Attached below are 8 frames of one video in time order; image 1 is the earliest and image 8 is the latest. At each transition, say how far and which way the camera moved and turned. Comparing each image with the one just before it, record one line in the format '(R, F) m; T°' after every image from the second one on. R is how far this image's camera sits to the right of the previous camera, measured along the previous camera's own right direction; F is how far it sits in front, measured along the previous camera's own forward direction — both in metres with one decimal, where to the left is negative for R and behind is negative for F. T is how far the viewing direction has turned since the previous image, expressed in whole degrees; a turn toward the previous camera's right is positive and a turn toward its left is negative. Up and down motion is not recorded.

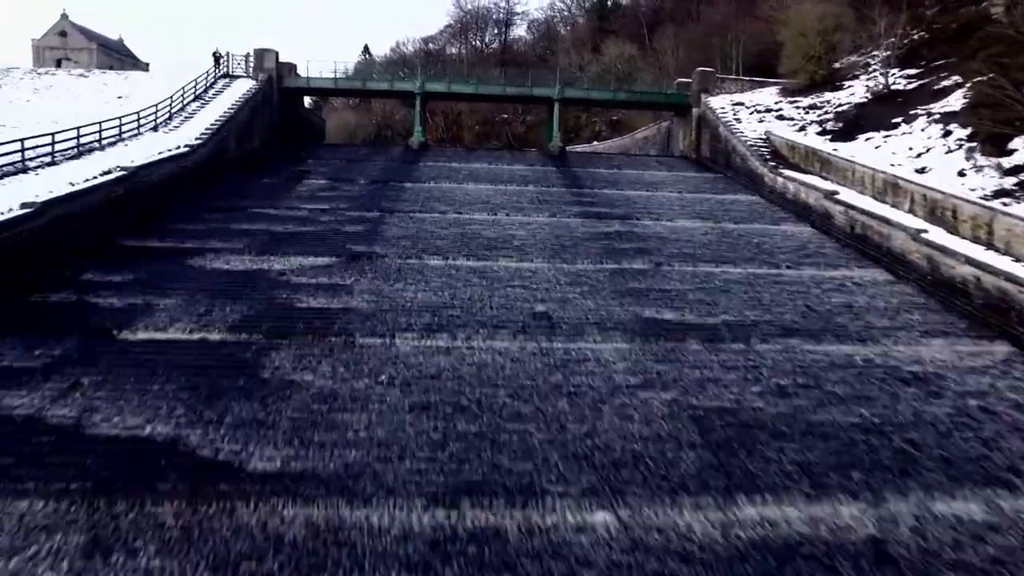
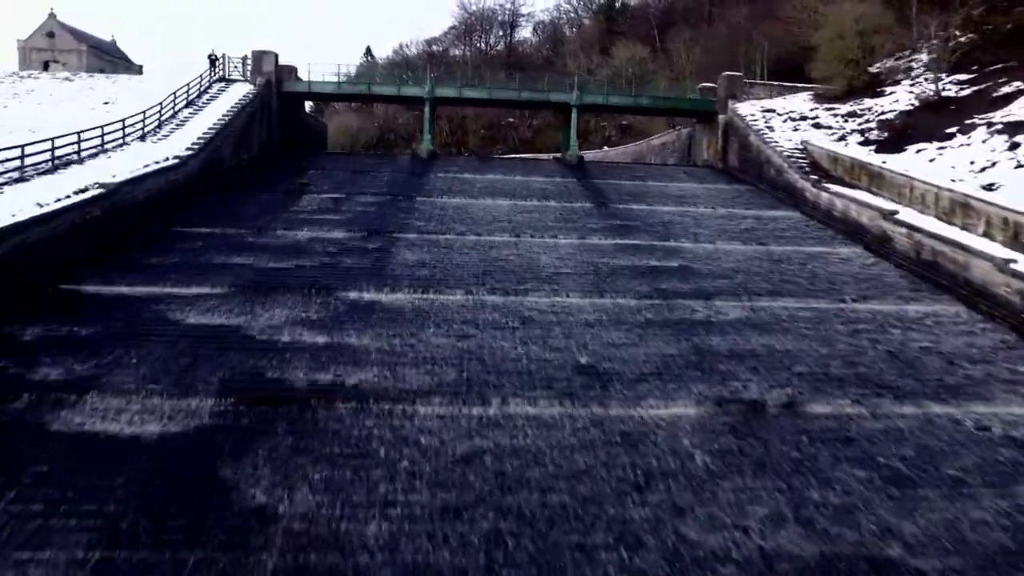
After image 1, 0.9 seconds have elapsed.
(-0.5, +2.1) m; 0°
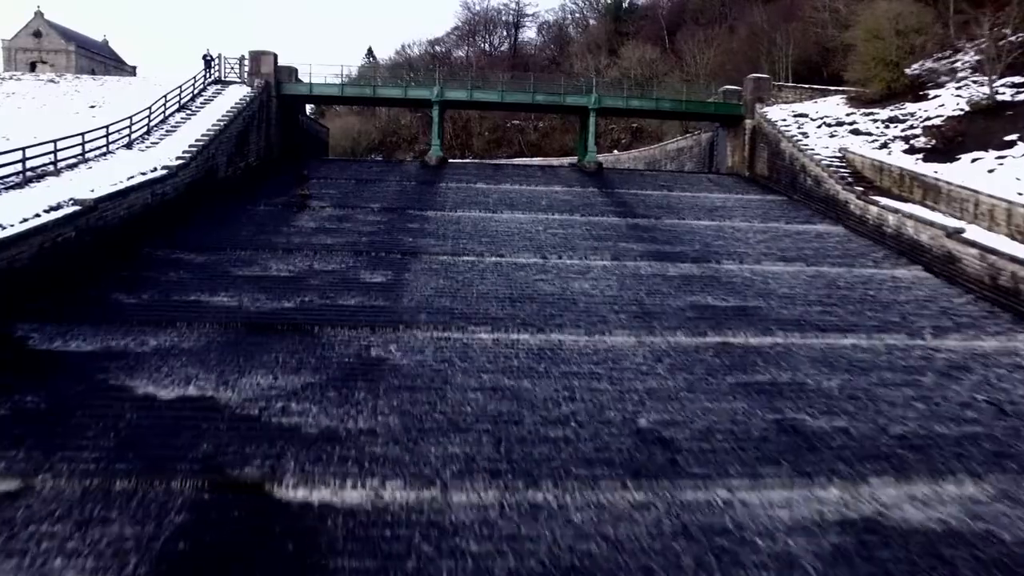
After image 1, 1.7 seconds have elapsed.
(-0.5, +1.9) m; 0°
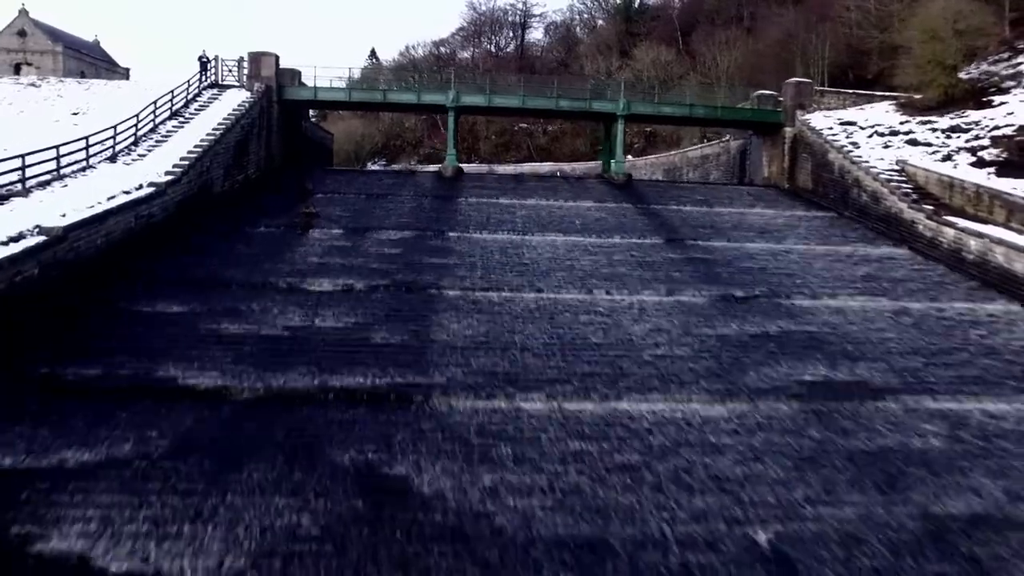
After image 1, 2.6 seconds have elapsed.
(-0.7, +2.3) m; 0°
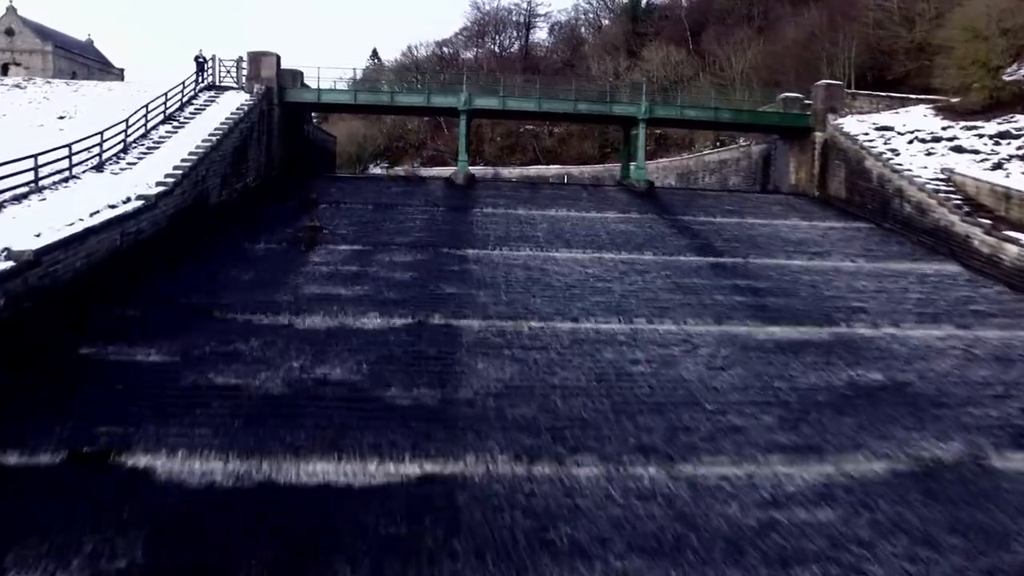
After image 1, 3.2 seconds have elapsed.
(-0.5, +1.6) m; 0°
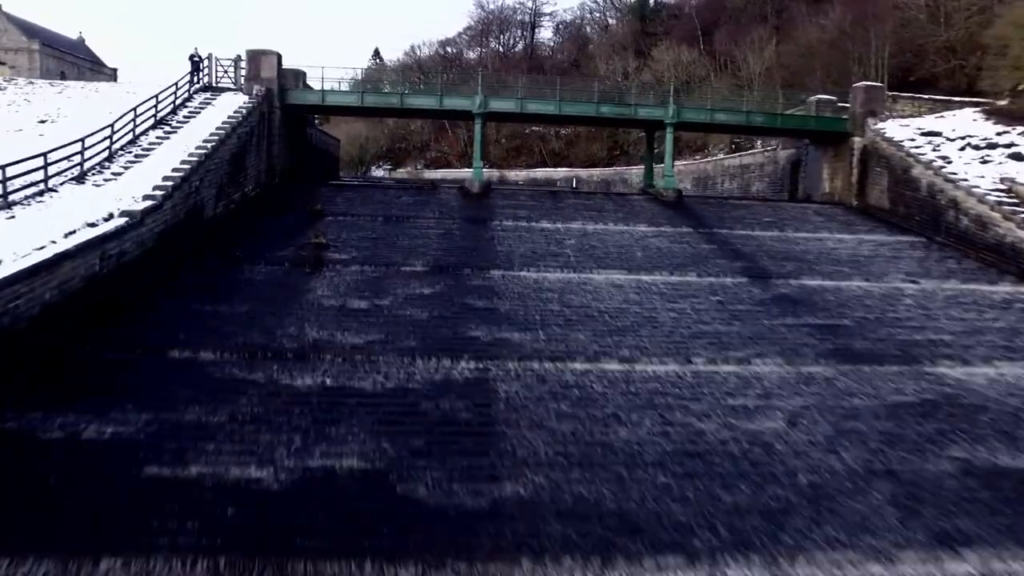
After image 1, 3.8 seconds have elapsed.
(-0.5, +1.8) m; 0°
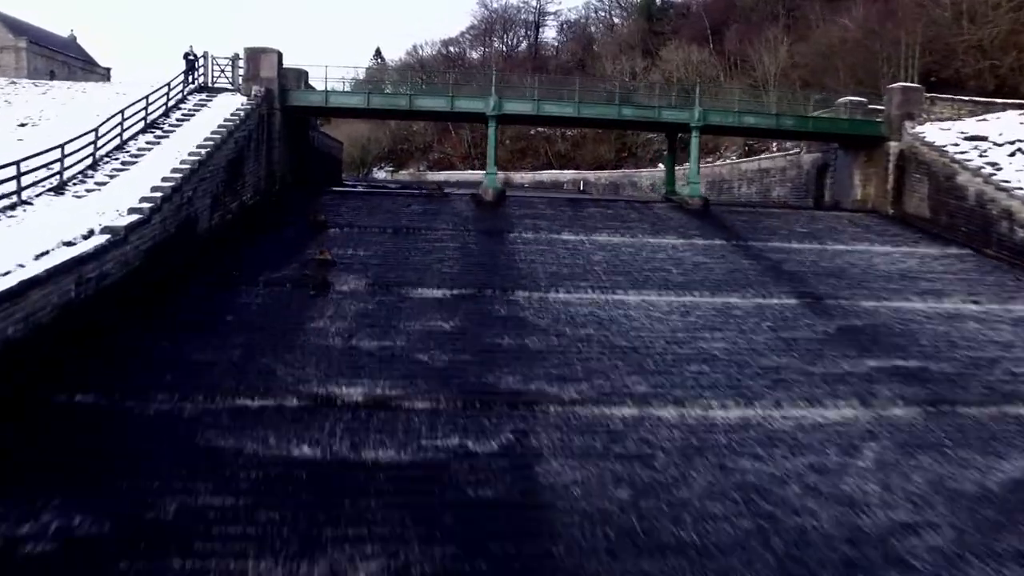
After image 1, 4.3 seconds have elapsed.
(-0.4, +1.5) m; 0°
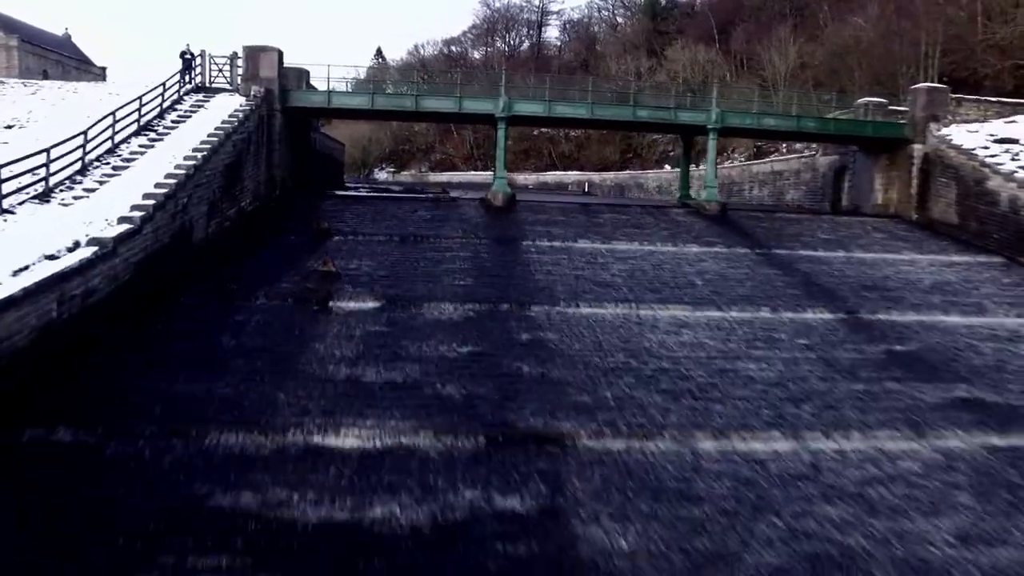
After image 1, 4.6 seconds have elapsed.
(-0.3, +0.9) m; 0°
